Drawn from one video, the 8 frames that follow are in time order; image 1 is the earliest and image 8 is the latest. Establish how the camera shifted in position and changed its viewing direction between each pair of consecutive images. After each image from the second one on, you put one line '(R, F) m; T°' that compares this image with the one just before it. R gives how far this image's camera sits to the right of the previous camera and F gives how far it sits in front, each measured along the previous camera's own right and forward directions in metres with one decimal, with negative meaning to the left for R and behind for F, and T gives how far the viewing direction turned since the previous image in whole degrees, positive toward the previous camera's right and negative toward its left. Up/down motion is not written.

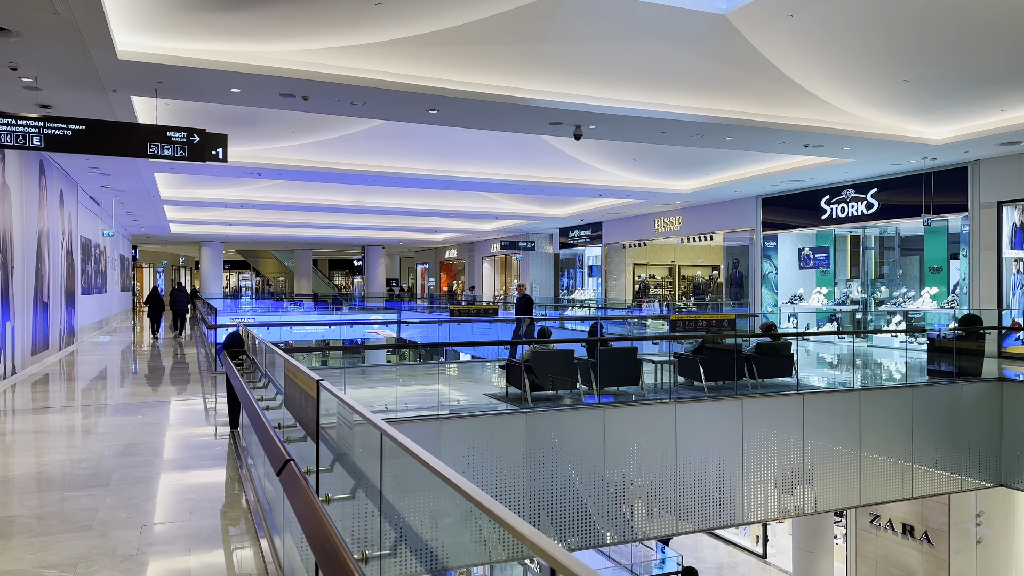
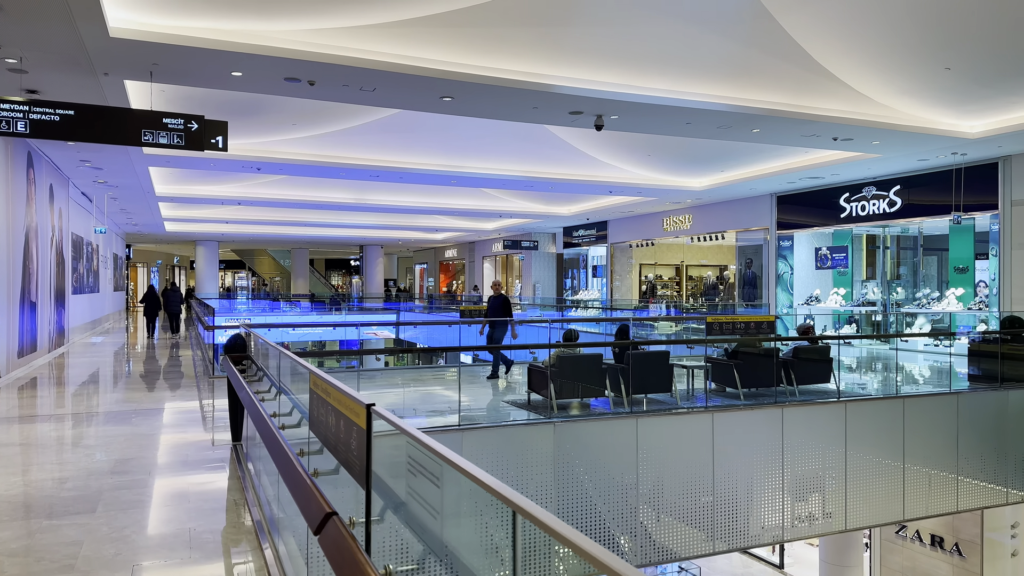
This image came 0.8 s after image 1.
(-0.3, +0.6) m; 0°
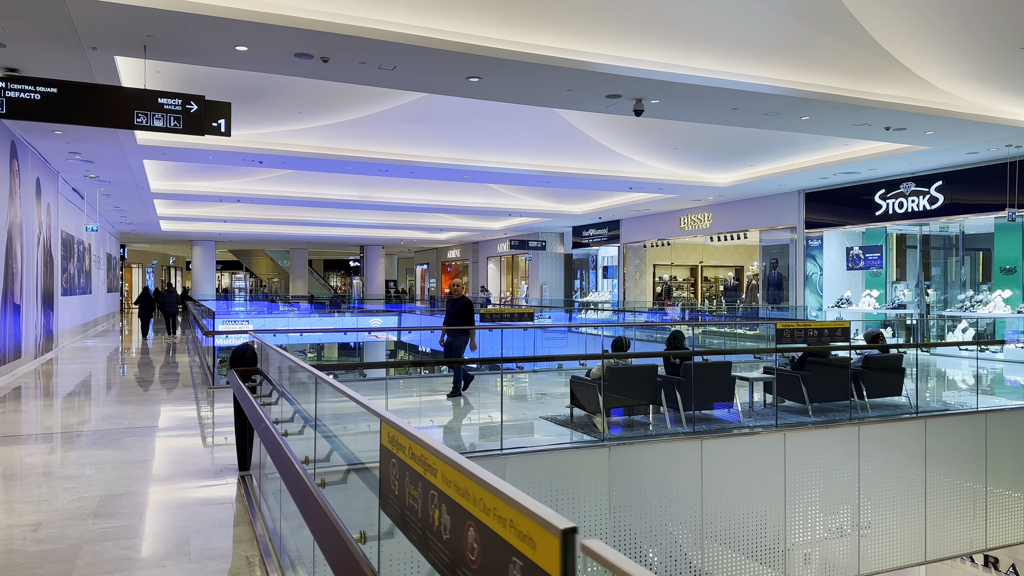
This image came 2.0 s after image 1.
(-0.4, +0.9) m; 0°
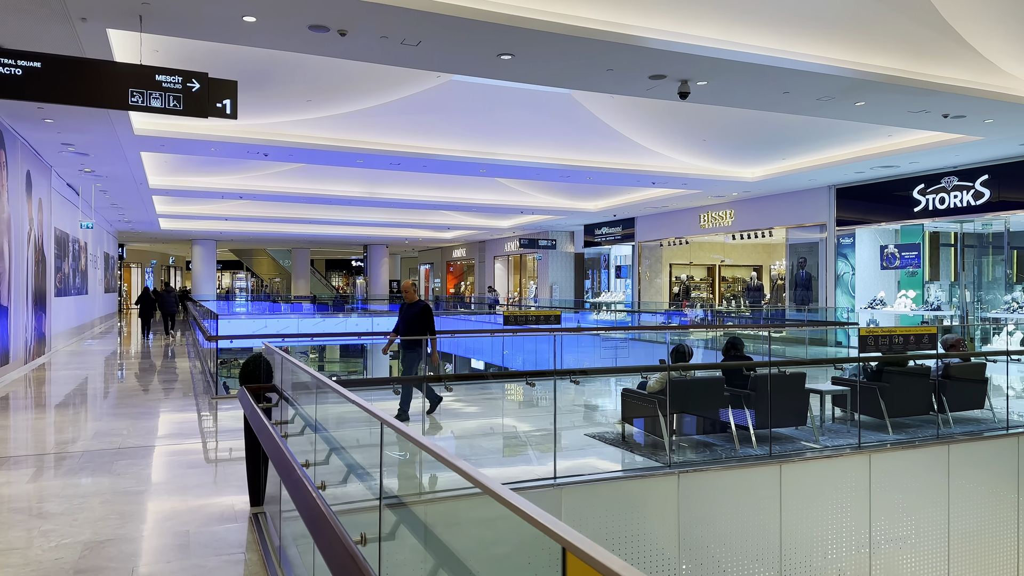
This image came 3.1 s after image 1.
(-0.4, +0.8) m; 0°
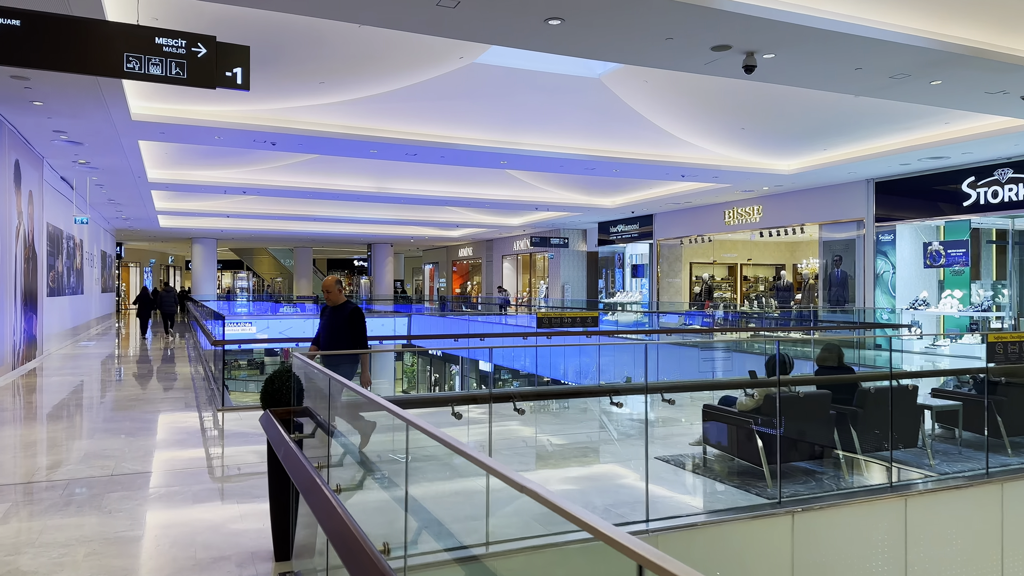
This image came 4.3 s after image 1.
(-0.4, +0.9) m; 0°
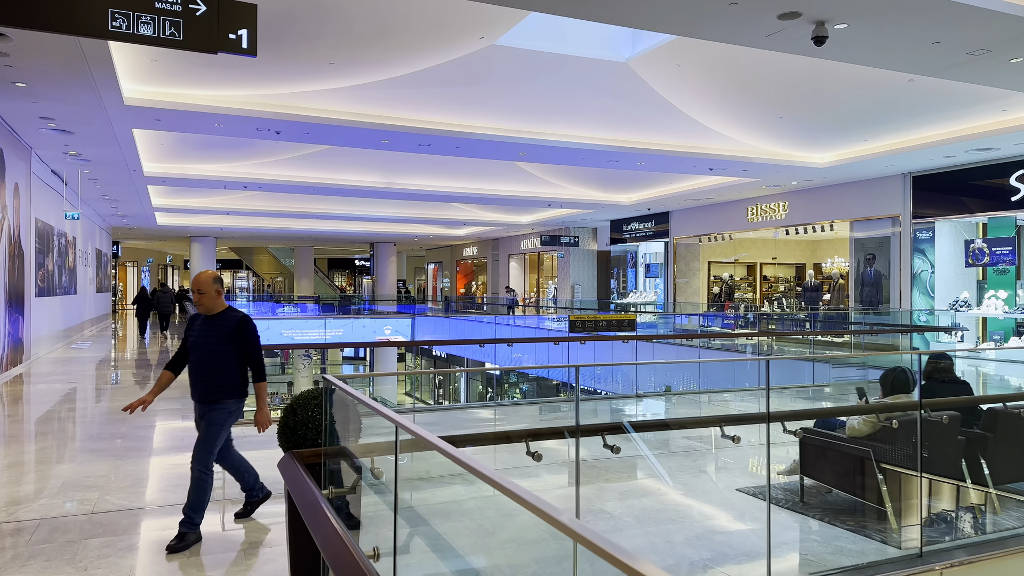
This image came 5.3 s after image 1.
(-0.3, +0.8) m; 0°
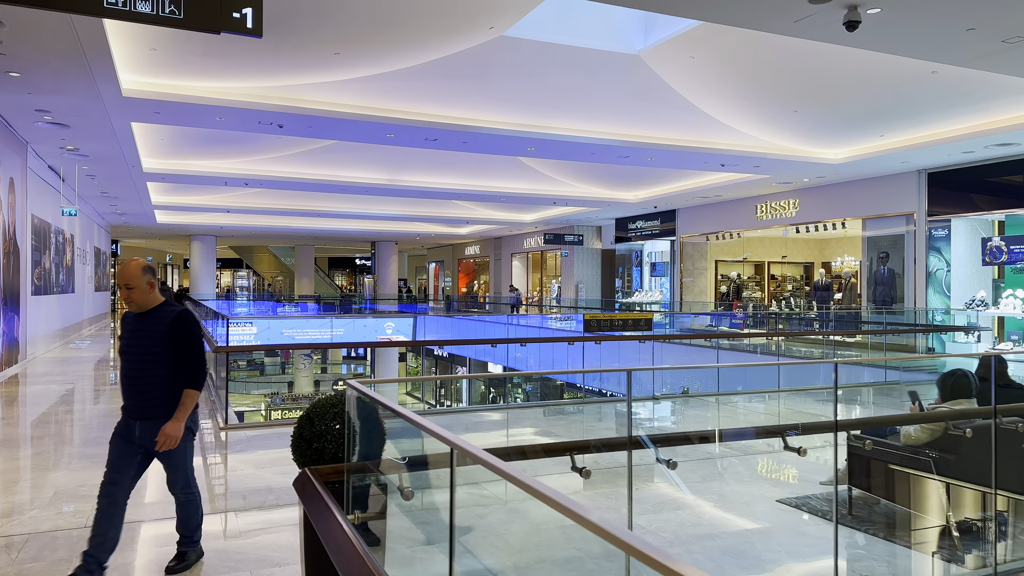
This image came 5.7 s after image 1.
(-0.1, +0.3) m; 0°
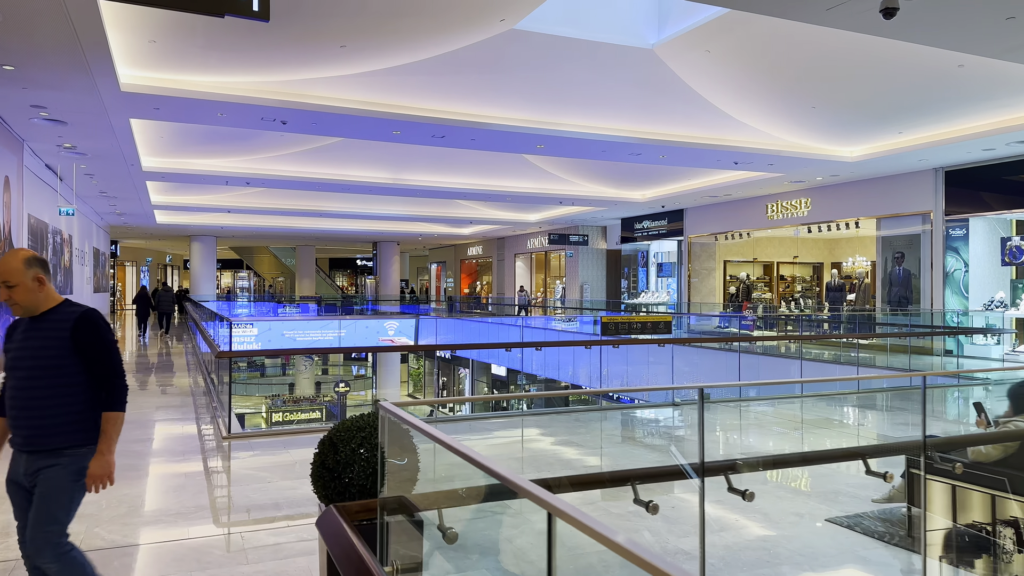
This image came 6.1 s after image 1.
(-0.1, +0.3) m; 0°
